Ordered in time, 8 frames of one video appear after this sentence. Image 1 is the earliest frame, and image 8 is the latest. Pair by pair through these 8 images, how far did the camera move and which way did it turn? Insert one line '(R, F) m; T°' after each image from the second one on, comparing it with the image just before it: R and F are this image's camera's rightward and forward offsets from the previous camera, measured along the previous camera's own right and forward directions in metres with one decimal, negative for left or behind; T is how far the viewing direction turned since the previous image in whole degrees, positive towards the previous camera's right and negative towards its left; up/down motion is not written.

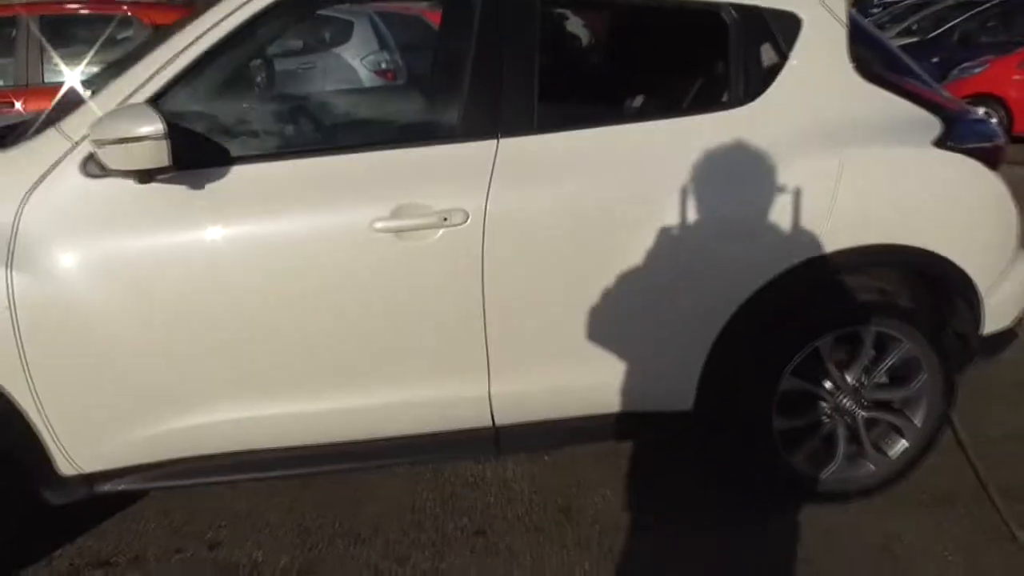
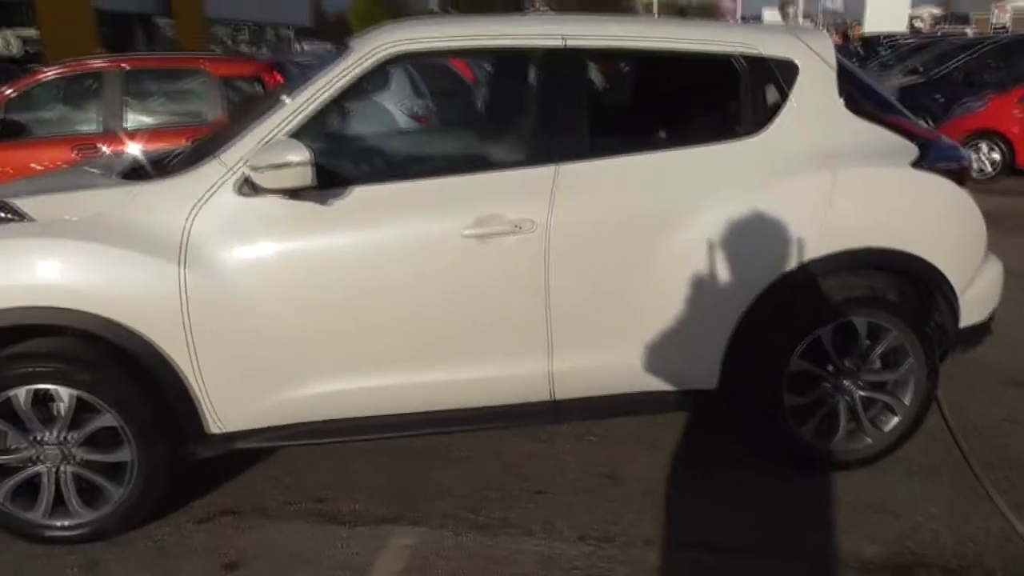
(-0.2, -0.6) m; -1°
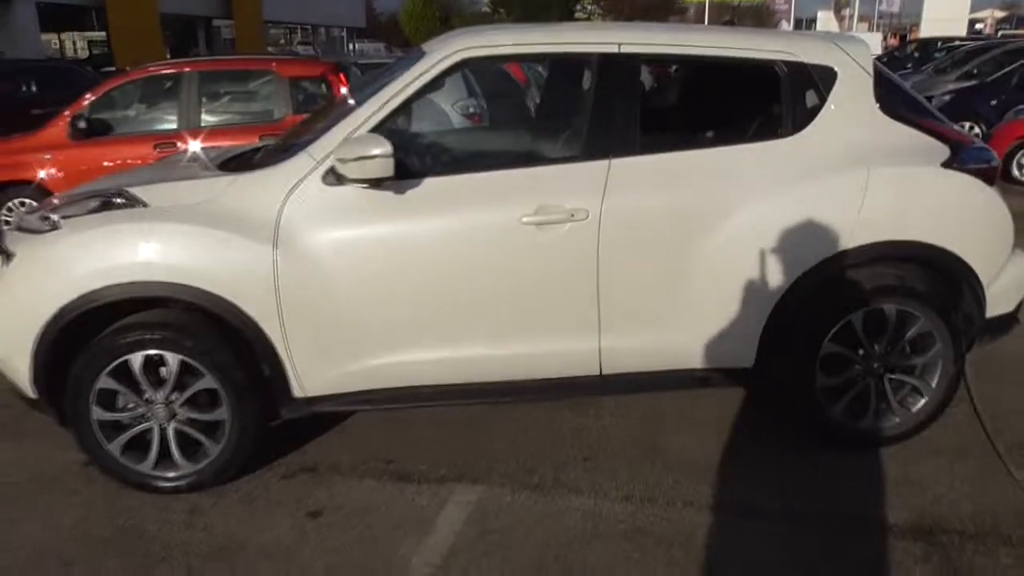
(0.0, -0.3) m; -3°
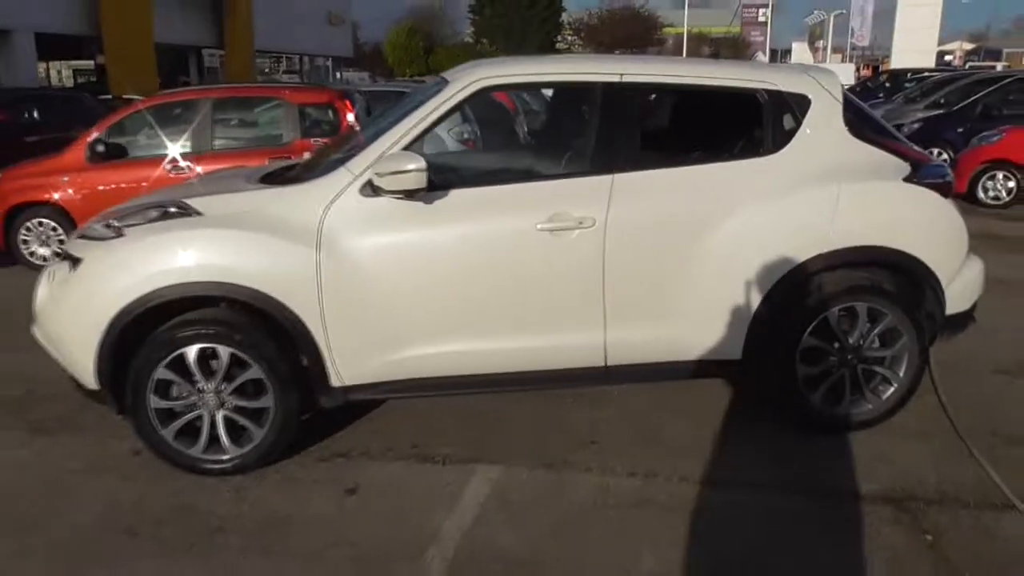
(-0.2, -0.4) m; +1°
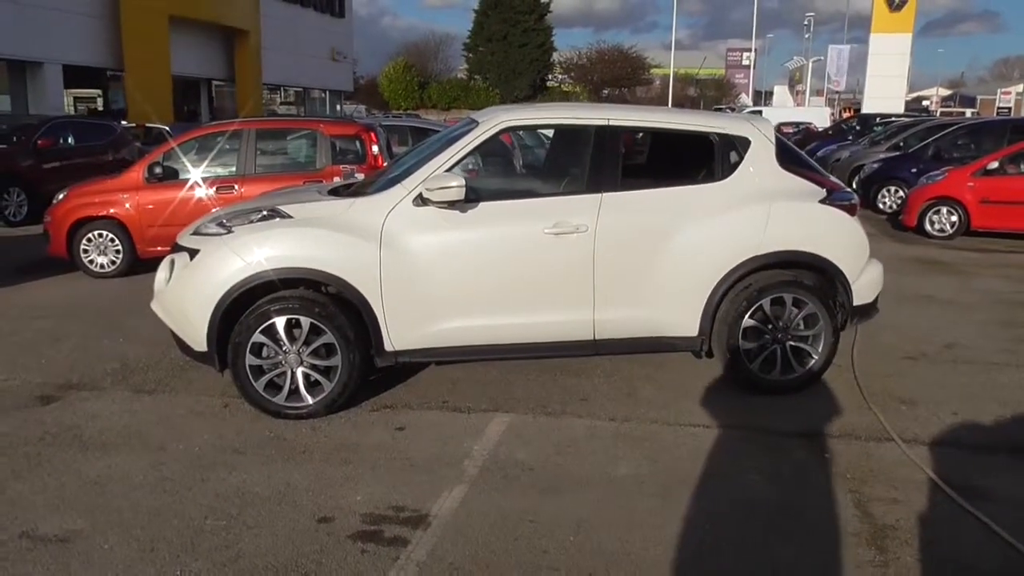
(-0.2, -1.3) m; +1°
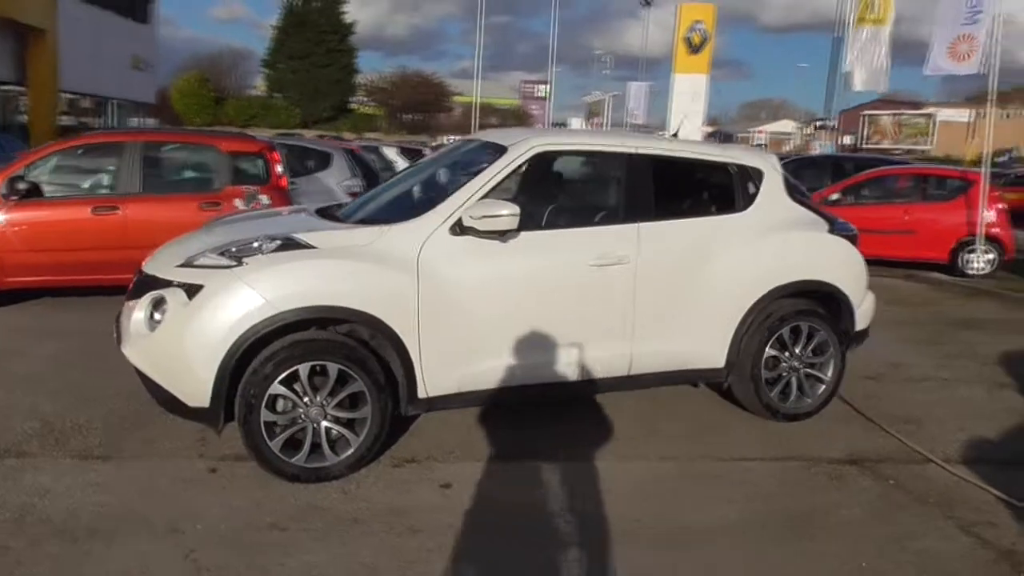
(-1.5, +0.6) m; +15°
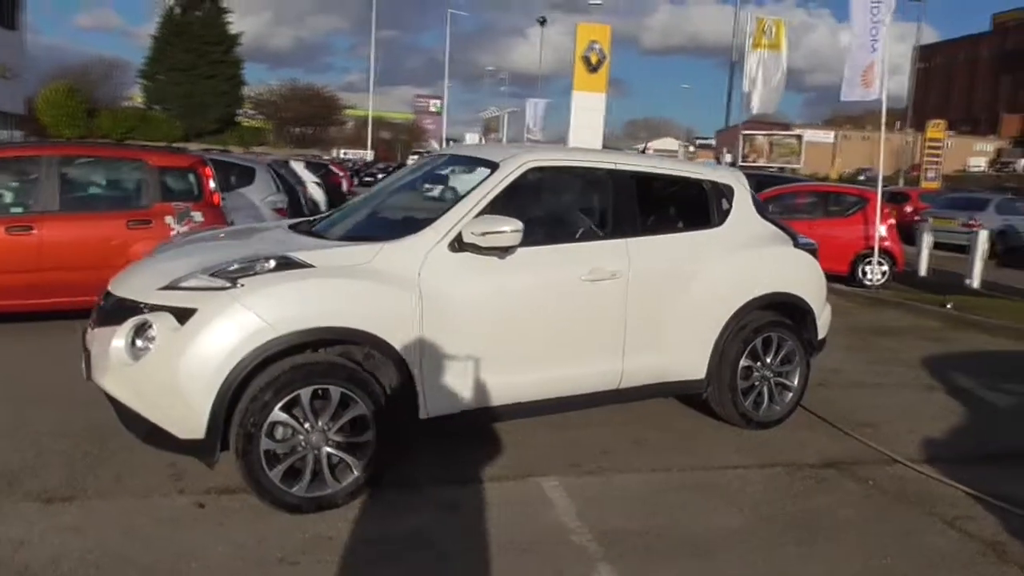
(-0.6, +0.1) m; +8°
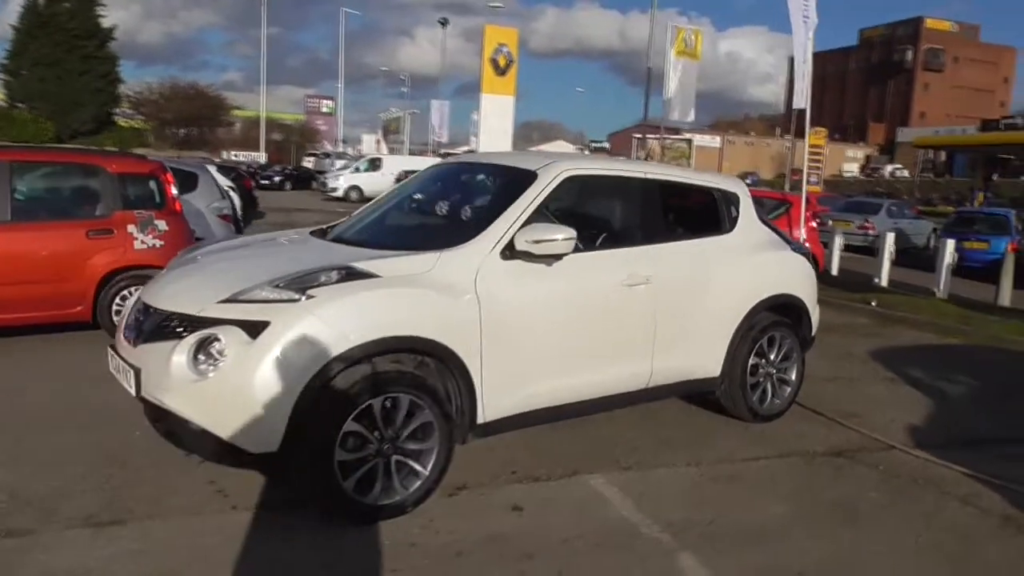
(-0.9, -0.1) m; +8°
